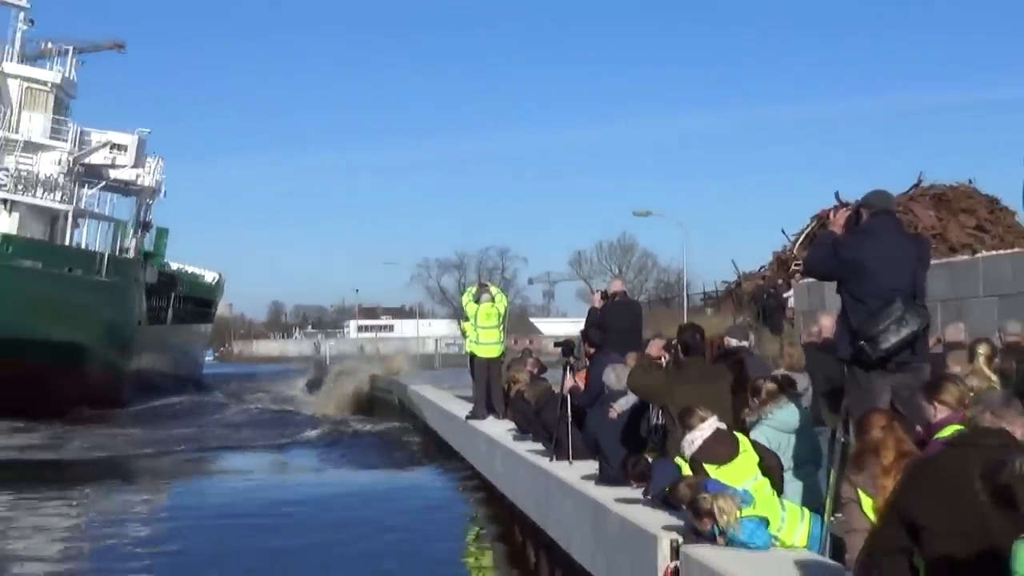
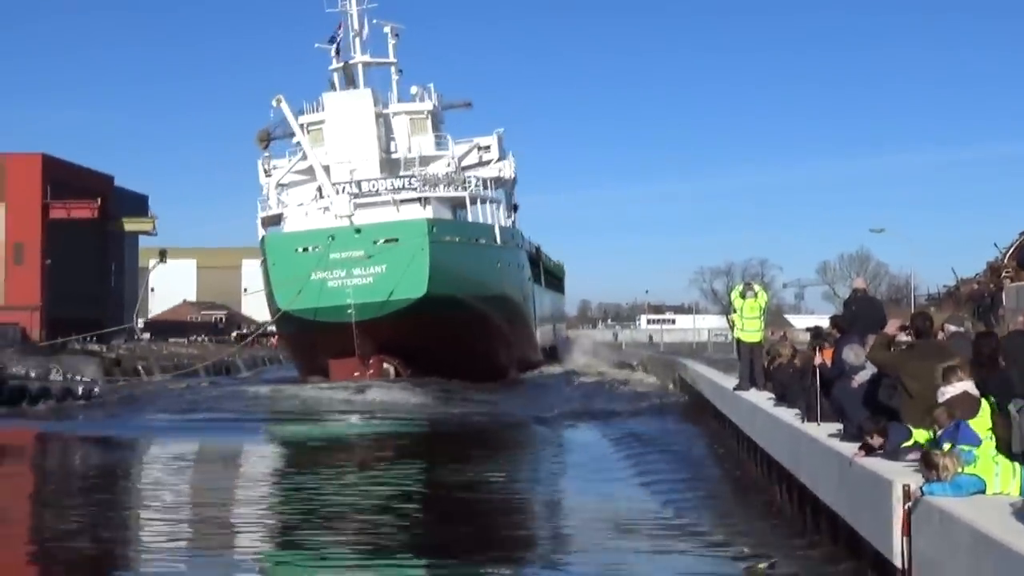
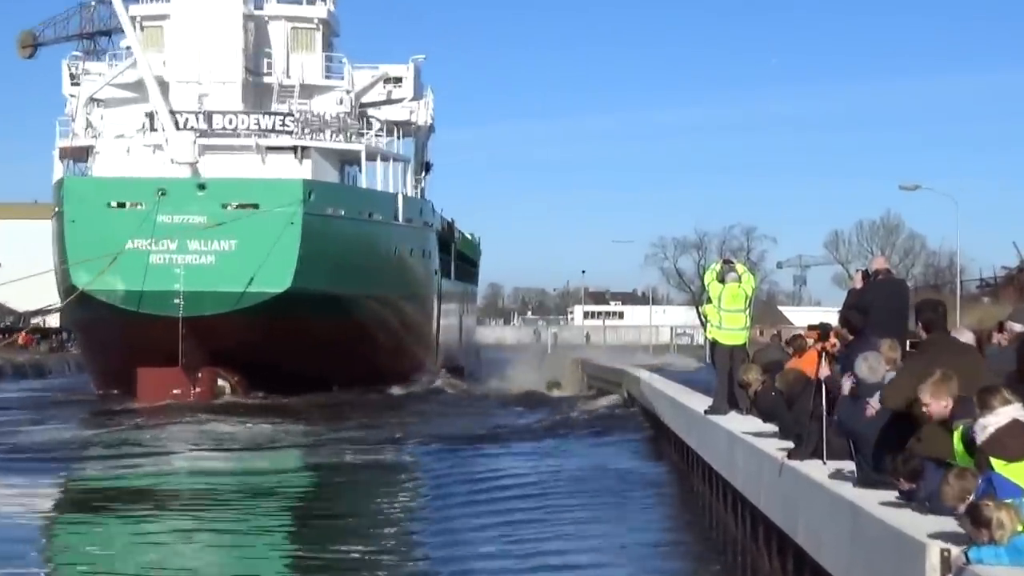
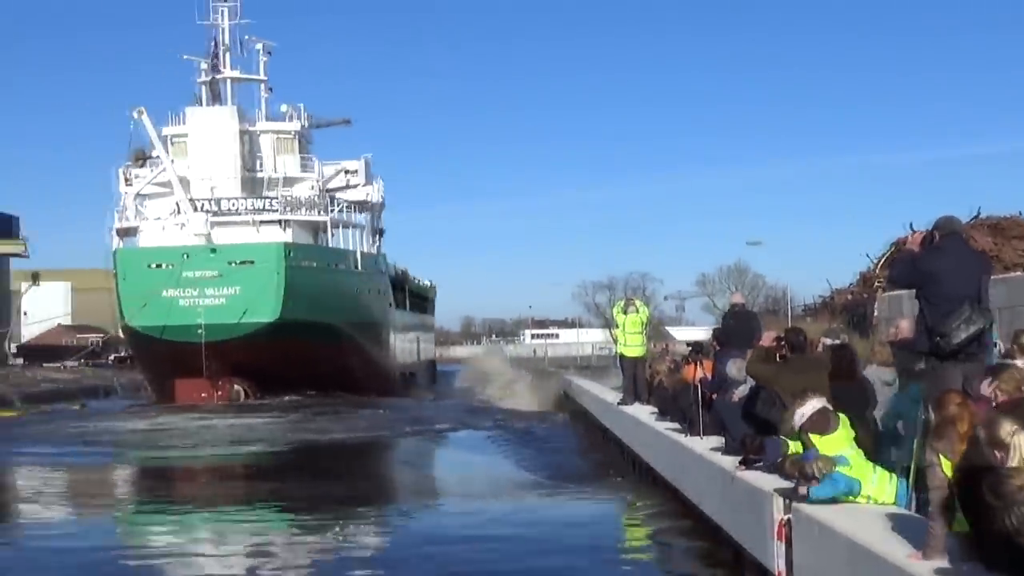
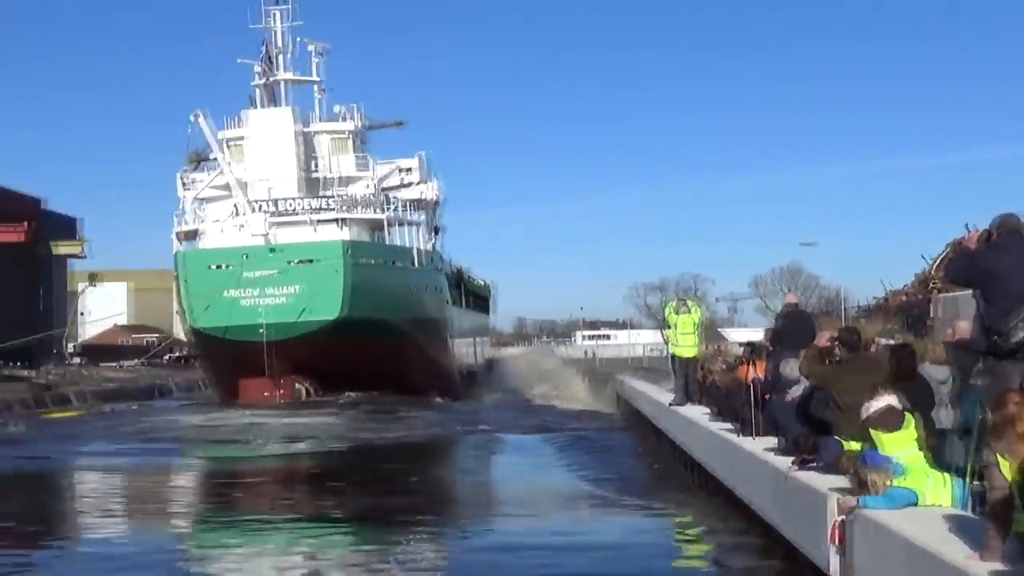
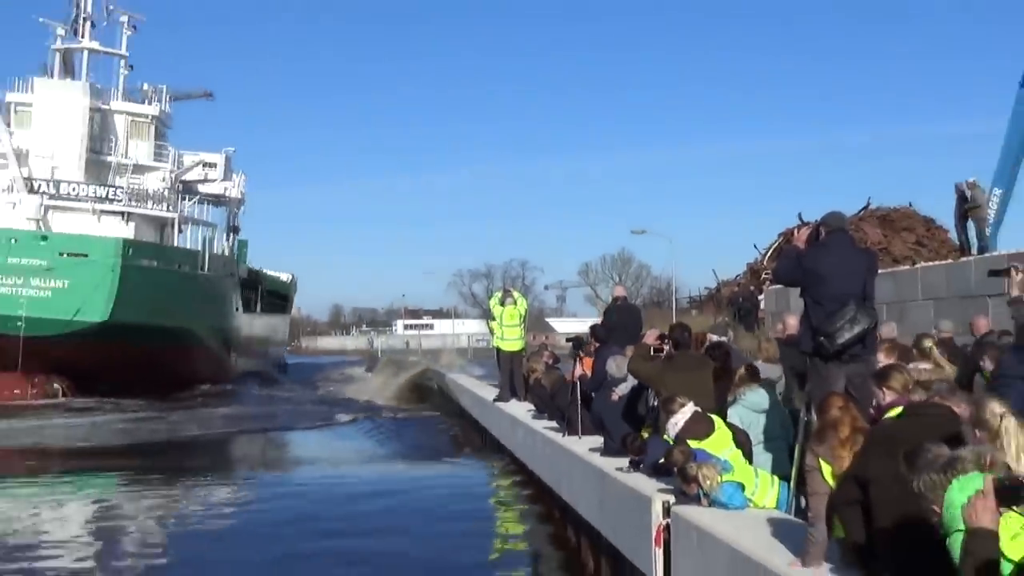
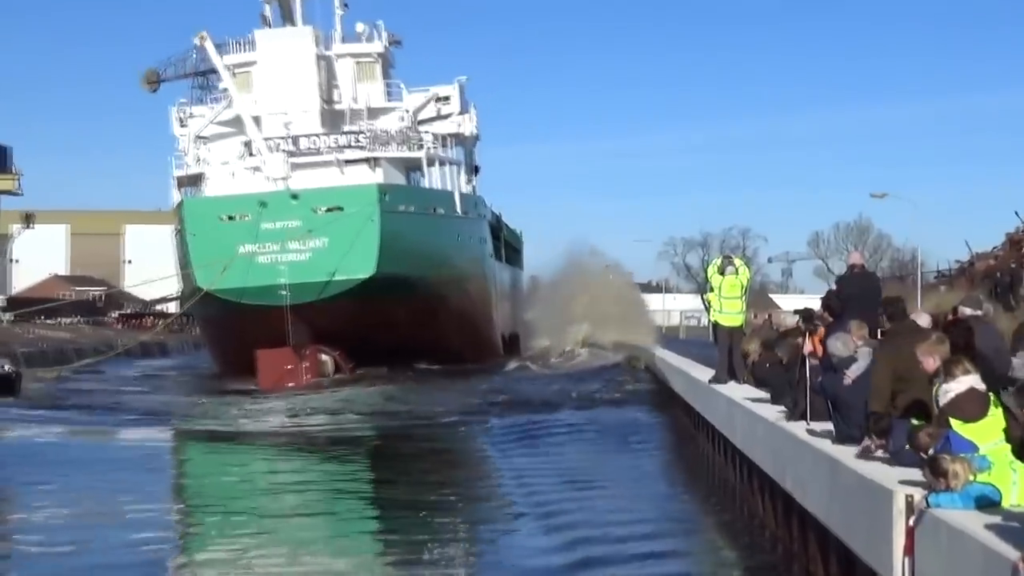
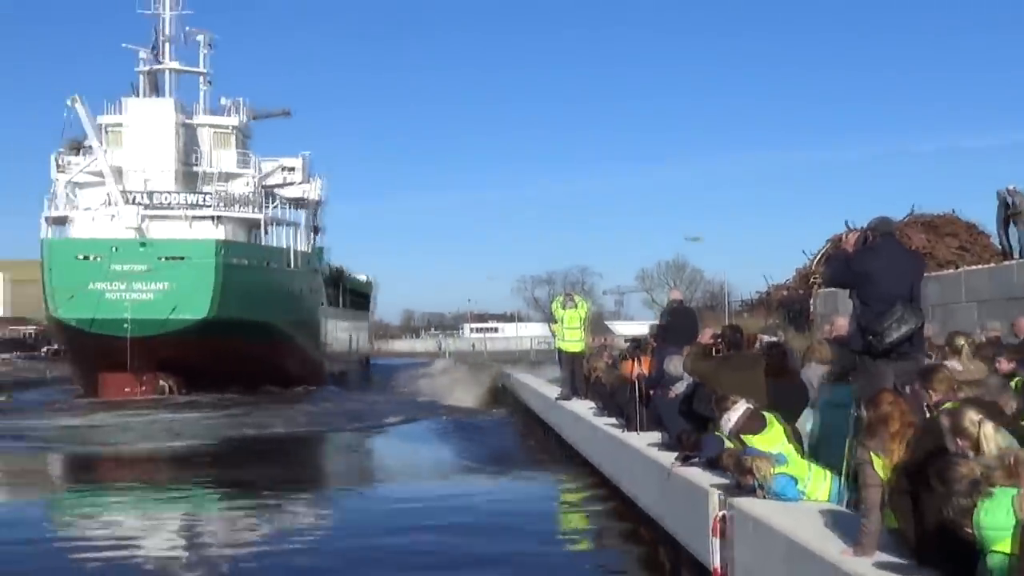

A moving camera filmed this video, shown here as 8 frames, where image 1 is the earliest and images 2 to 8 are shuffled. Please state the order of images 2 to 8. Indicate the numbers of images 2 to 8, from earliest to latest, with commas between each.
6, 8, 4, 5, 2, 7, 3
